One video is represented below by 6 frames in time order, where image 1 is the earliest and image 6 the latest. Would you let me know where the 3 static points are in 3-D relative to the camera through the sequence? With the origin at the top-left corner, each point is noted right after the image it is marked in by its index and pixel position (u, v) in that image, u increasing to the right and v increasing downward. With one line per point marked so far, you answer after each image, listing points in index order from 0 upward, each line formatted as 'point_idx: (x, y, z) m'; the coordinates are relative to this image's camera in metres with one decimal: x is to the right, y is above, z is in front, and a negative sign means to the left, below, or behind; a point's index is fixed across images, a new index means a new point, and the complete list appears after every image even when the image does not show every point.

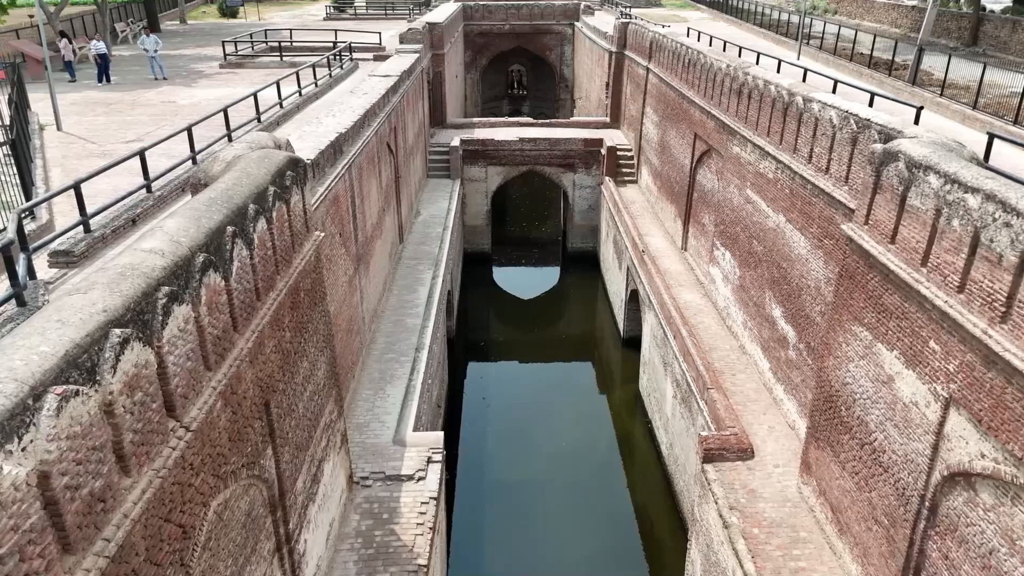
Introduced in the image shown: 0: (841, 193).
0: (+3.4, +1.0, +7.5) m
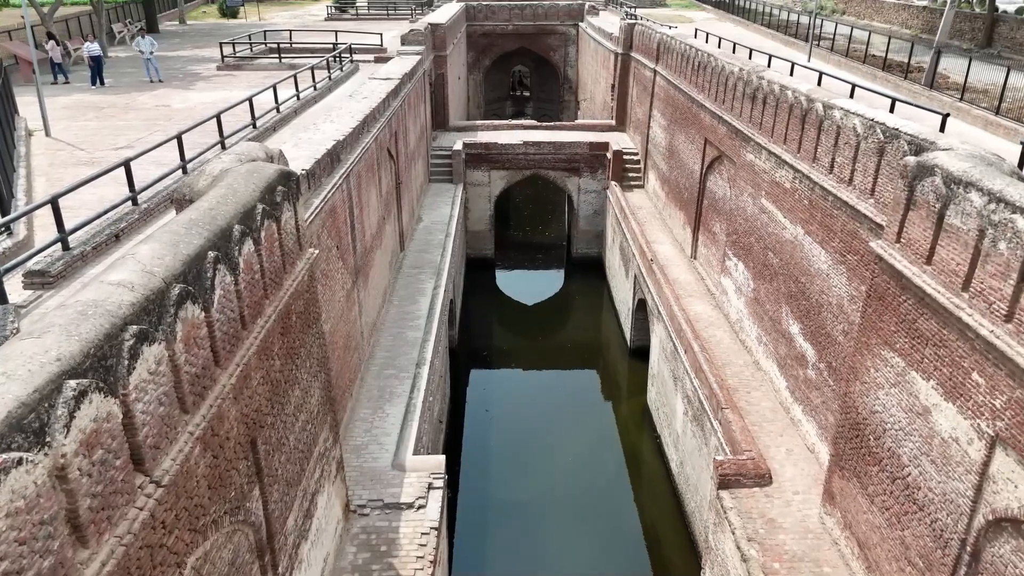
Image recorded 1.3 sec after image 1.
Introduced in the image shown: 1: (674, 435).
0: (+3.5, +0.8, +7.1) m
1: (+2.5, -2.3, +11.2) m
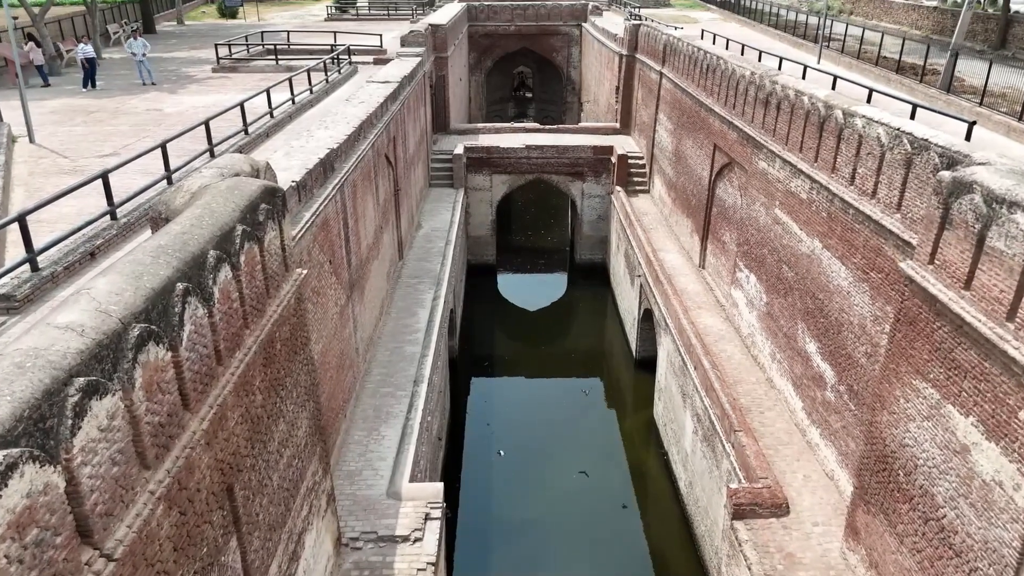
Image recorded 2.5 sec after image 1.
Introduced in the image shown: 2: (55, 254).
0: (+3.5, +0.6, +6.7) m
1: (+2.6, -2.5, +10.8) m
2: (-3.8, +0.3, +6.0) m
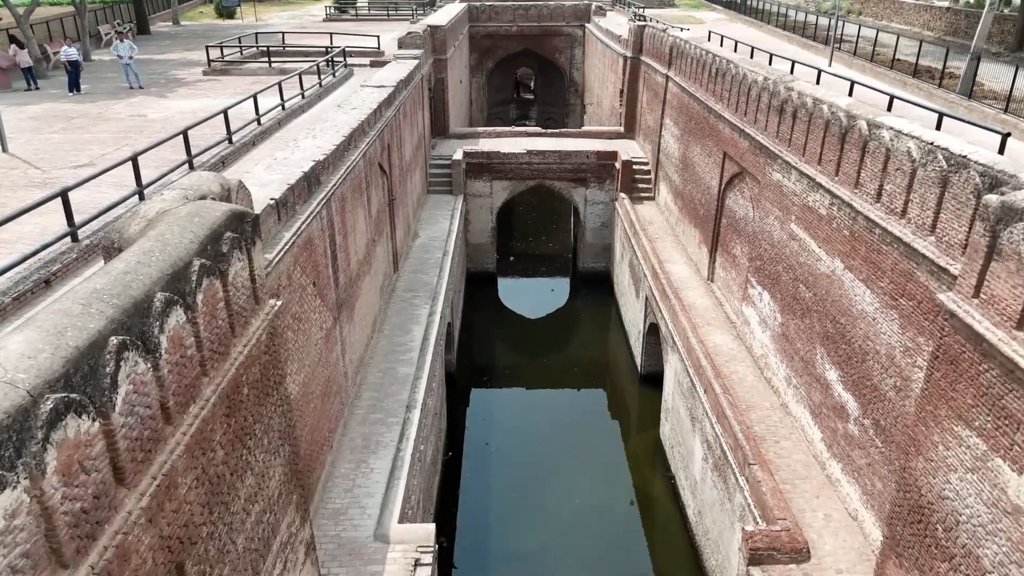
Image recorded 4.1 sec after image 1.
0: (+3.5, +0.4, +6.1) m
1: (+2.5, -2.7, +10.2) m
2: (-3.9, 0.0, +5.5) m
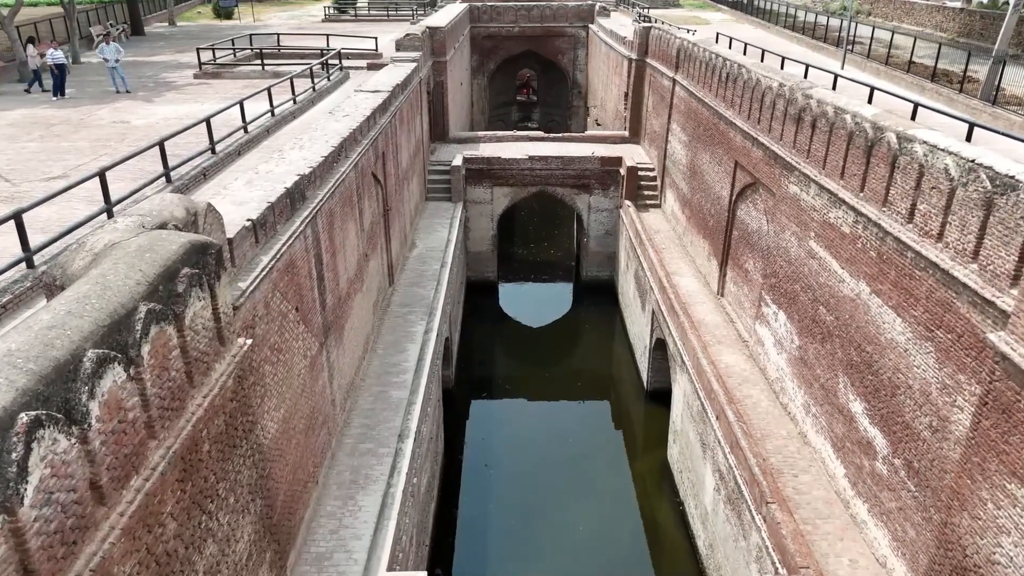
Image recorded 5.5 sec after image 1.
0: (+3.5, +0.1, +5.5) m
1: (+2.5, -3.0, +9.6) m
2: (-3.9, -0.2, +4.9) m
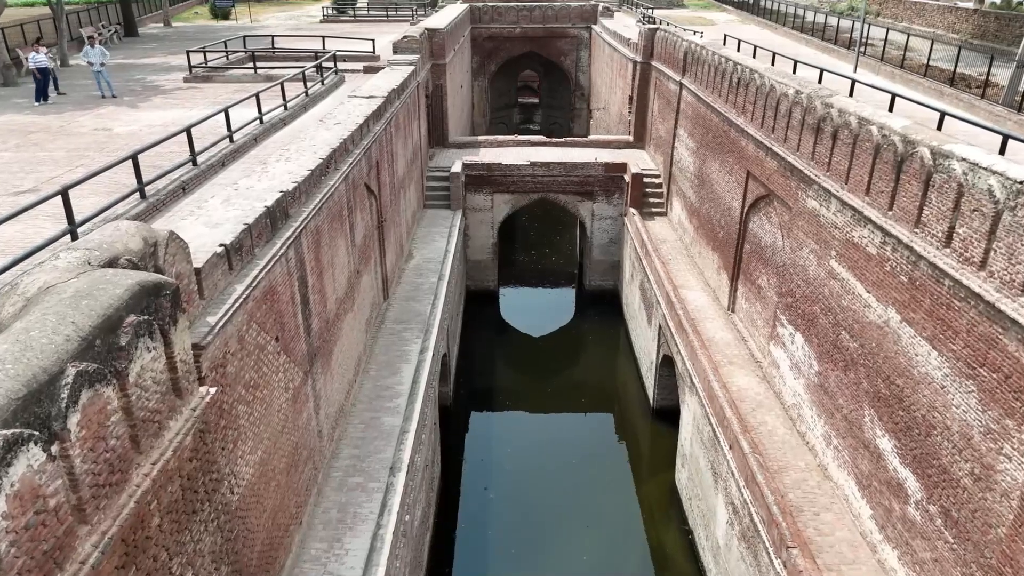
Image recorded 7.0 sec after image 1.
0: (+3.5, -0.1, +5.0) m
1: (+2.5, -3.2, +9.1) m
2: (-3.9, -0.4, +4.4) m
